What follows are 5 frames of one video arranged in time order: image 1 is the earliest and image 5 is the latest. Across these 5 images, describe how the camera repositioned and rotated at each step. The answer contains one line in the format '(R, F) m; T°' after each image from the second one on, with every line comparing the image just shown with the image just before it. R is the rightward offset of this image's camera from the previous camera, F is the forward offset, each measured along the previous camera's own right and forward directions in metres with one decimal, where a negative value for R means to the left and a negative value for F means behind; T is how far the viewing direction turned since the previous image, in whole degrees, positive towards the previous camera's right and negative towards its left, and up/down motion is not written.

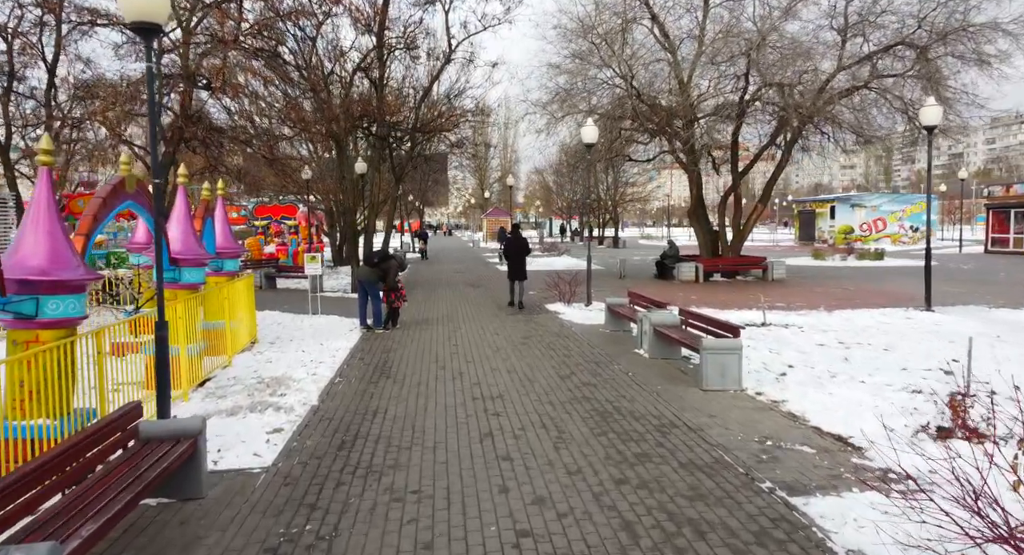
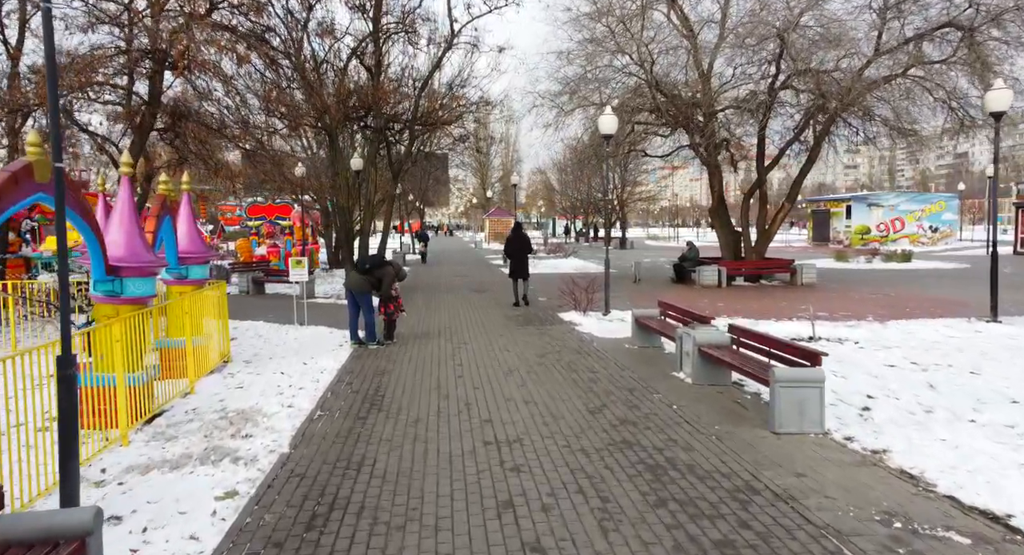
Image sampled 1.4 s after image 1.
(-0.2, +1.5) m; 0°
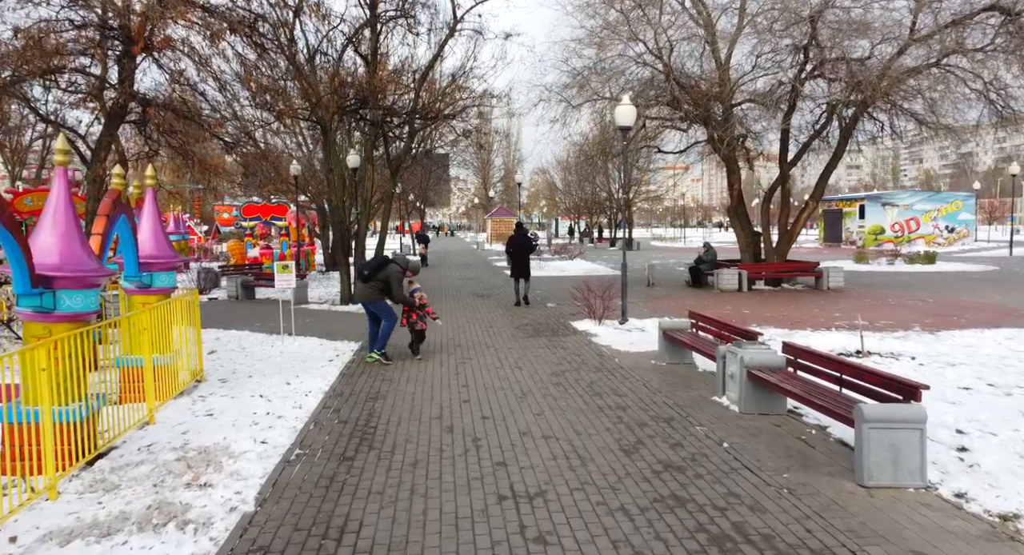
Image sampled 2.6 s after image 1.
(-0.1, +1.2) m; 0°
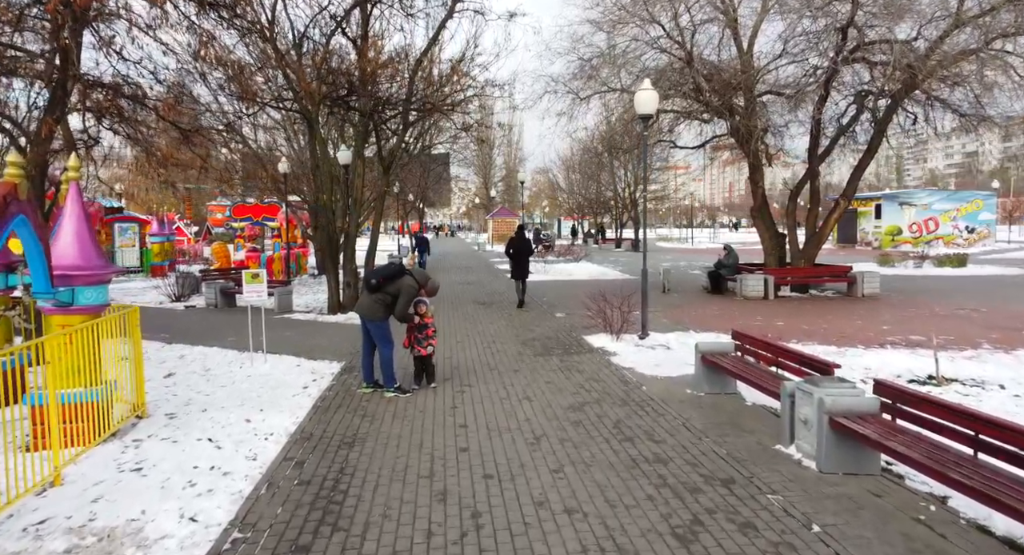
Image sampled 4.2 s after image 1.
(-0.1, +1.5) m; 0°
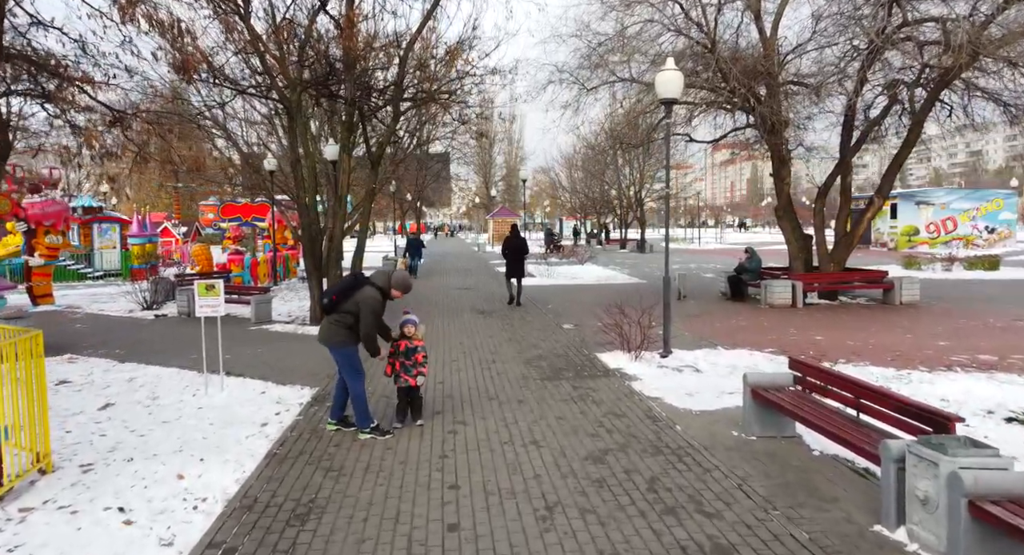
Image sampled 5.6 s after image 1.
(0.0, +1.5) m; 0°
